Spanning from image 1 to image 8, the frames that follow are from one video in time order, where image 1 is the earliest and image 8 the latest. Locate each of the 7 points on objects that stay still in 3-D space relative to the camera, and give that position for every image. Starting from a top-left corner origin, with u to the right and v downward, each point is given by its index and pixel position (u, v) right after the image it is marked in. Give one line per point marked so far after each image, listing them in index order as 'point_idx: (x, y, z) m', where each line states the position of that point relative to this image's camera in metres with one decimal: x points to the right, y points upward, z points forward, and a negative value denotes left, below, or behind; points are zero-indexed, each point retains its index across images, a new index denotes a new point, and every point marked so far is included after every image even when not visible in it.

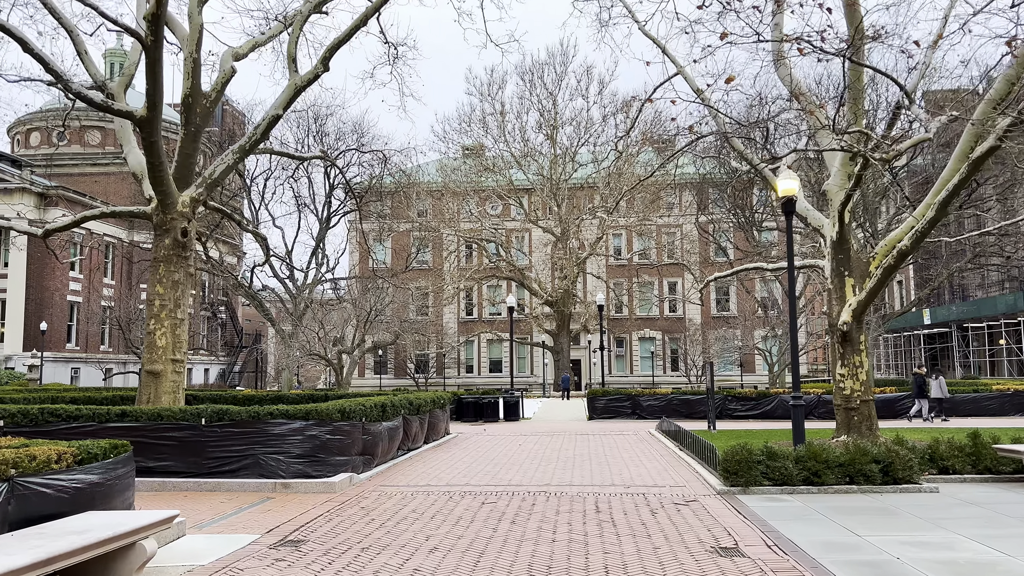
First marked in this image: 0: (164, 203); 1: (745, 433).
0: (-5.1, +1.3, +11.8) m
1: (+3.9, -2.4, +13.4) m
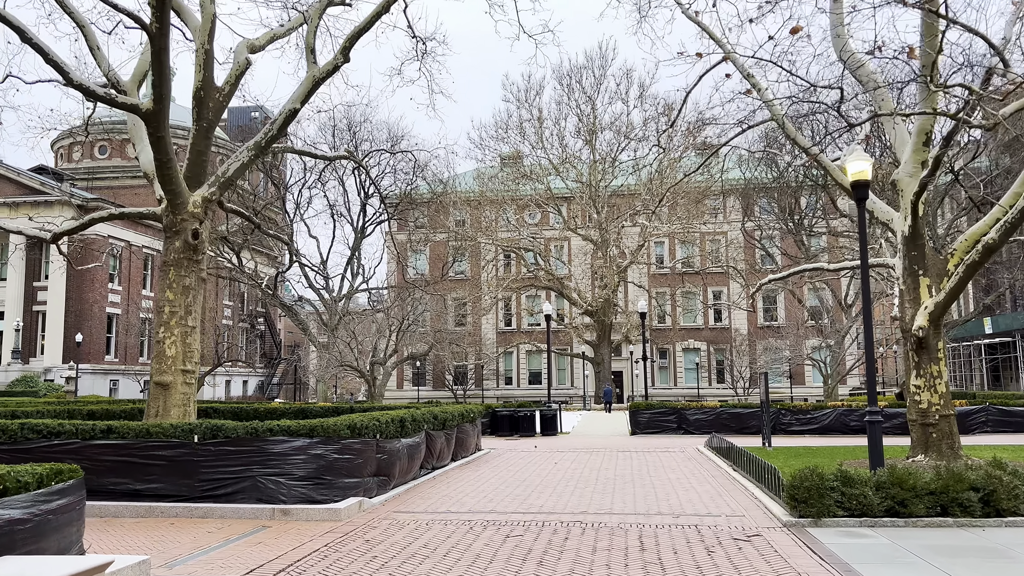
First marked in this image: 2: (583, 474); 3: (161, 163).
0: (-4.7, +1.2, +11.1) m
1: (+4.4, -2.5, +12.2) m
2: (+0.9, -2.5, +10.7) m
3: (-4.6, +1.7, +10.7) m
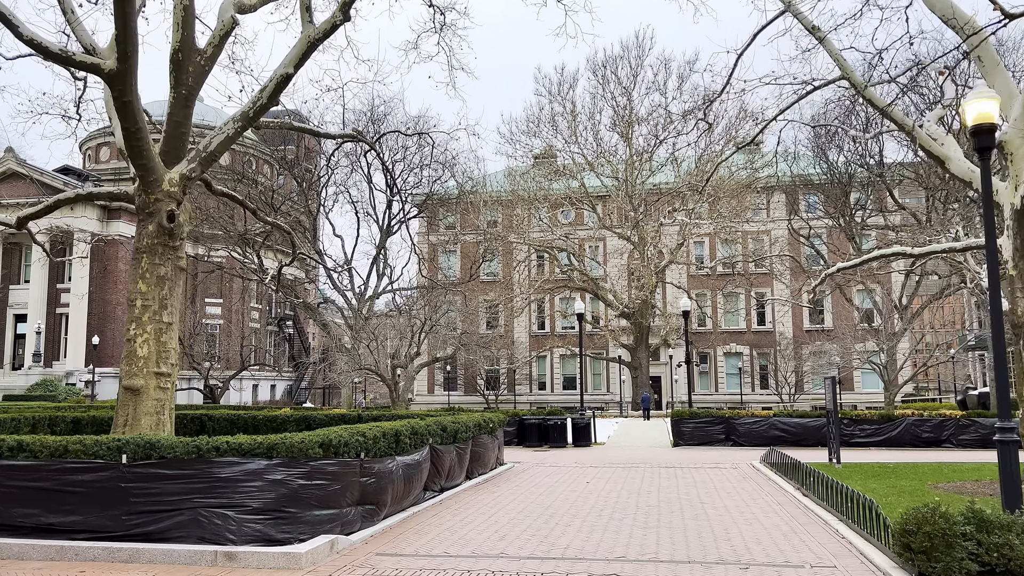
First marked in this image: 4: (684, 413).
0: (-4.4, +1.3, +9.6) m
1: (+4.8, -2.3, +10.3) m
2: (+1.2, -2.4, +9.0) m
3: (-4.4, +1.8, +9.2) m
4: (+4.0, -2.9, +18.8) m
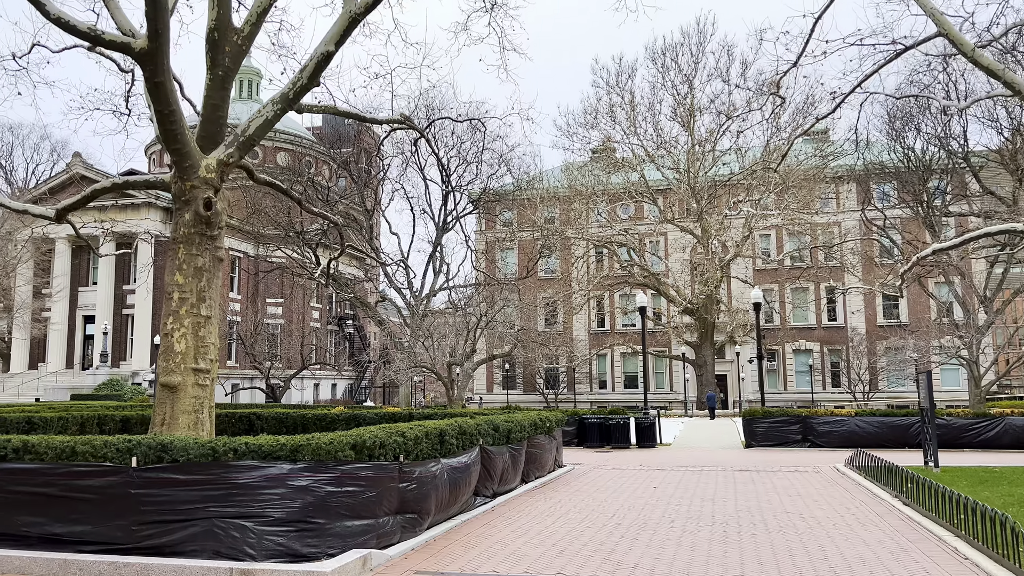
0: (-3.8, +1.4, +9.1) m
1: (+5.5, -2.1, +9.2) m
2: (+1.8, -2.2, +8.1) m
3: (-3.8, +1.9, +8.7) m
4: (+5.4, -2.7, +17.6) m
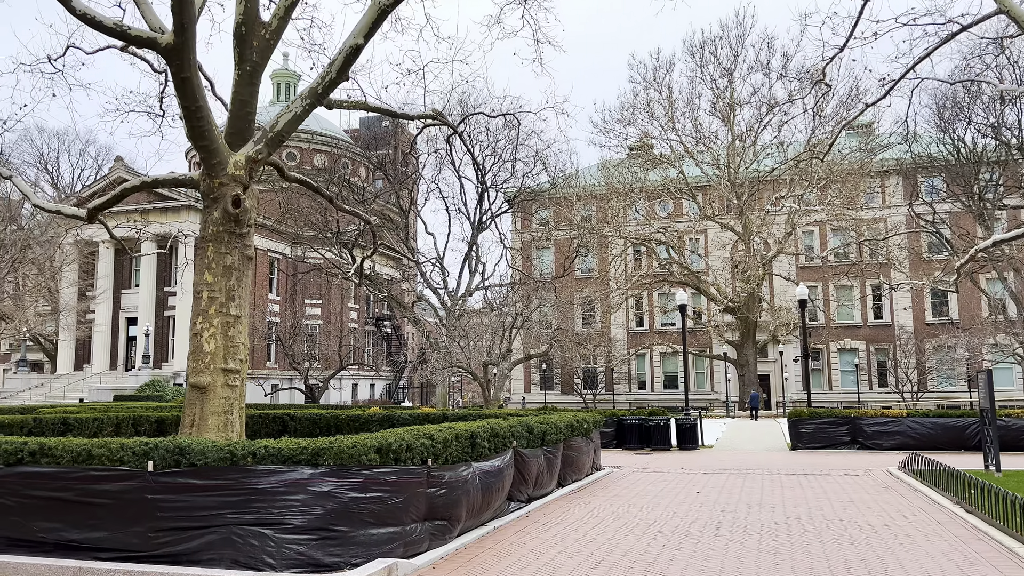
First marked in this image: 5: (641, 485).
0: (-3.4, +1.4, +9.0) m
1: (+5.8, -2.1, +8.6) m
2: (+2.1, -2.1, +7.7) m
3: (-3.4, +1.9, +8.6) m
4: (+6.2, -2.6, +17.1) m
5: (+1.6, -2.5, +10.0) m
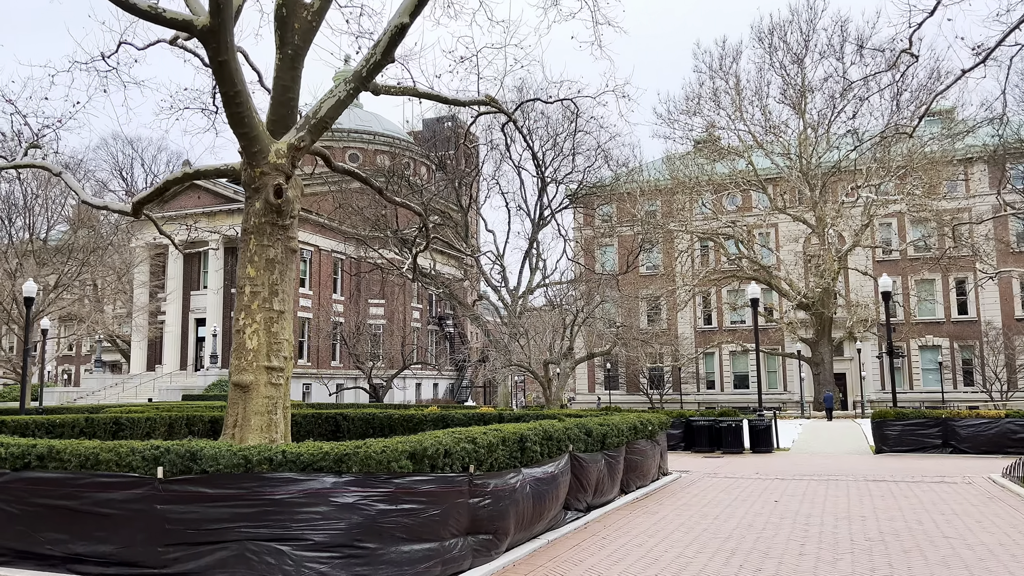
0: (-2.8, +1.5, +8.6) m
1: (+6.4, -1.9, +7.5) m
2: (+2.6, -2.0, +6.9) m
3: (-2.9, +1.9, +8.2) m
4: (+7.4, -2.5, +15.9) m
5: (+2.3, -2.3, +9.2) m
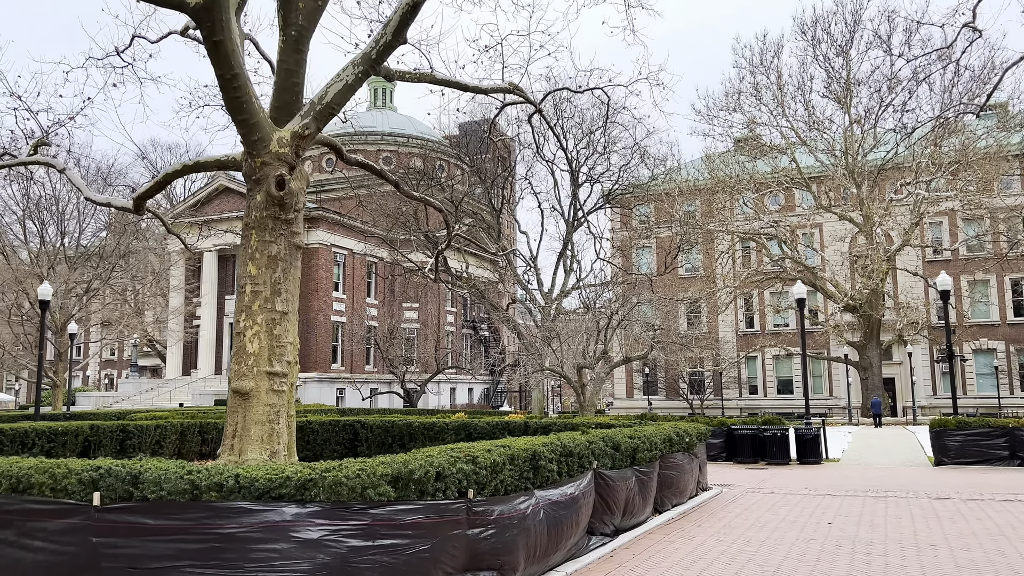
0: (-2.6, +1.5, +8.0) m
1: (+6.6, -1.9, +6.4) m
2: (+2.7, -2.0, +6.0) m
3: (-2.7, +2.0, +7.6) m
4: (+7.9, -2.5, +14.8) m
5: (+2.6, -2.3, +8.4) m
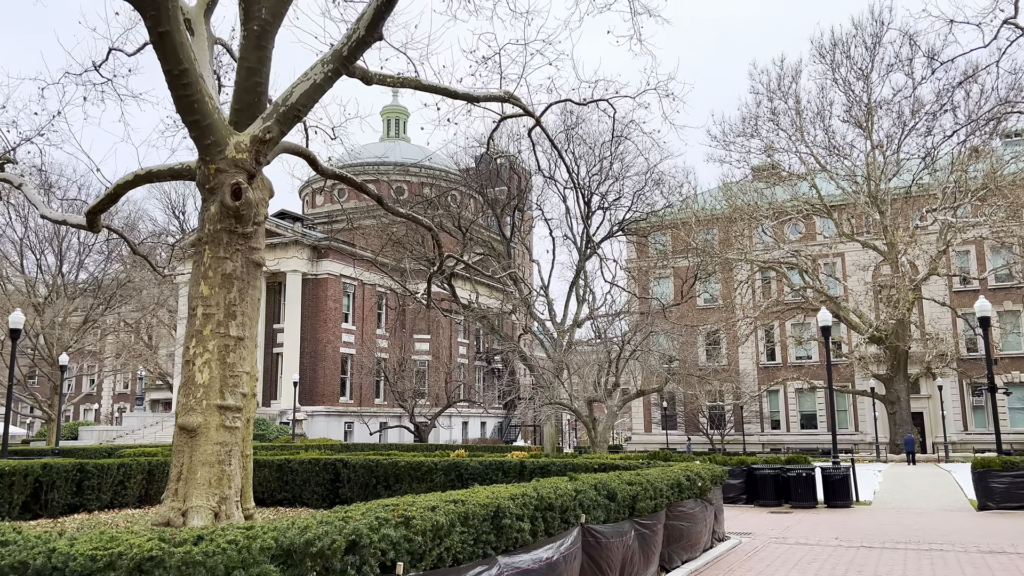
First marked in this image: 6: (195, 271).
0: (-2.7, +1.3, +7.1) m
1: (+6.4, -2.0, +5.2) m
2: (+2.6, -2.1, +4.9) m
3: (-2.8, +1.8, +6.8) m
4: (+8.0, -2.9, +13.5) m
5: (+2.4, -2.5, +7.2) m
6: (-2.8, +0.2, +7.2) m
